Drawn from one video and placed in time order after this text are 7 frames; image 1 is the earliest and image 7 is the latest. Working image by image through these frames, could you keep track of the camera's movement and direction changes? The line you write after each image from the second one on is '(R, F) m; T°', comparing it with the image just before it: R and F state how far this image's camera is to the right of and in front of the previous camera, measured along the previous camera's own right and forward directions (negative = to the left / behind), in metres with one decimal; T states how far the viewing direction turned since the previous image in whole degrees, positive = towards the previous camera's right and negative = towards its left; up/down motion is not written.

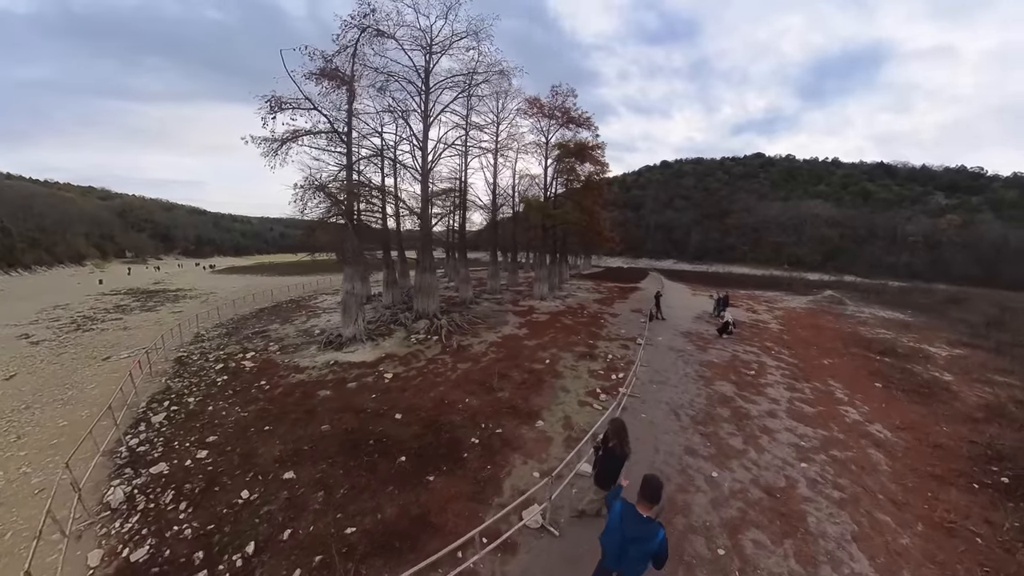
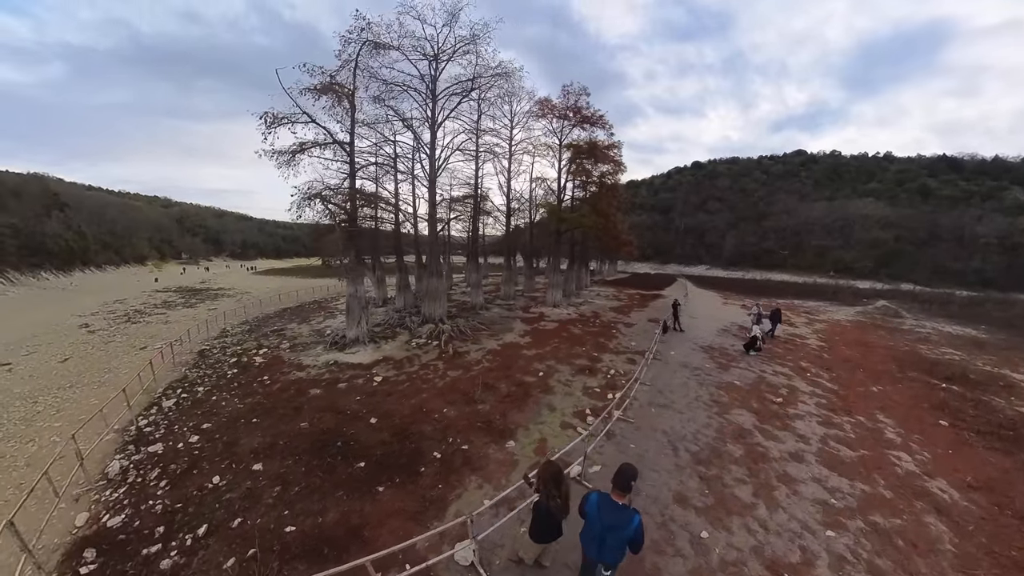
(+1.2, +0.9) m; -5°
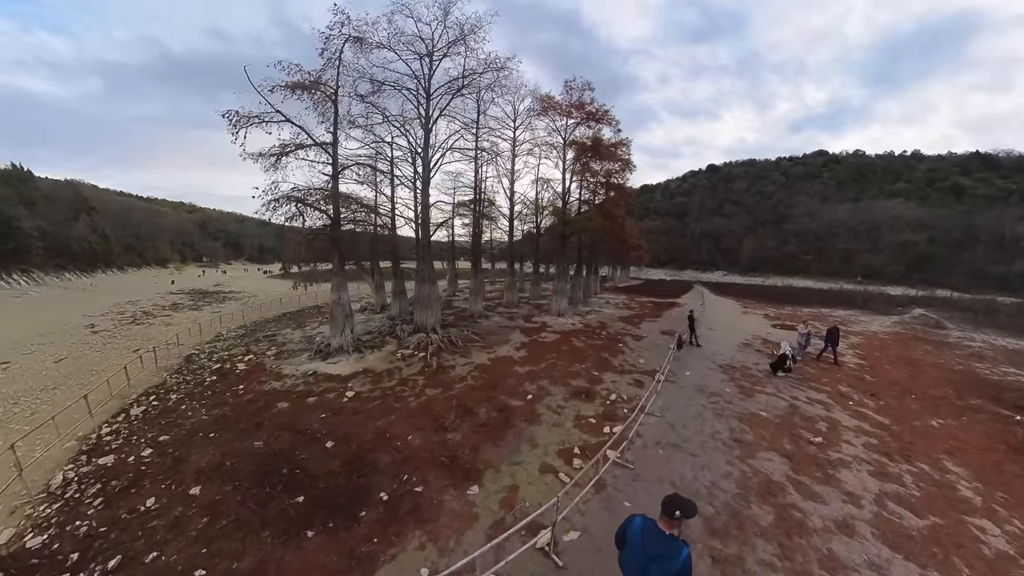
(+0.8, +1.3) m; -3°
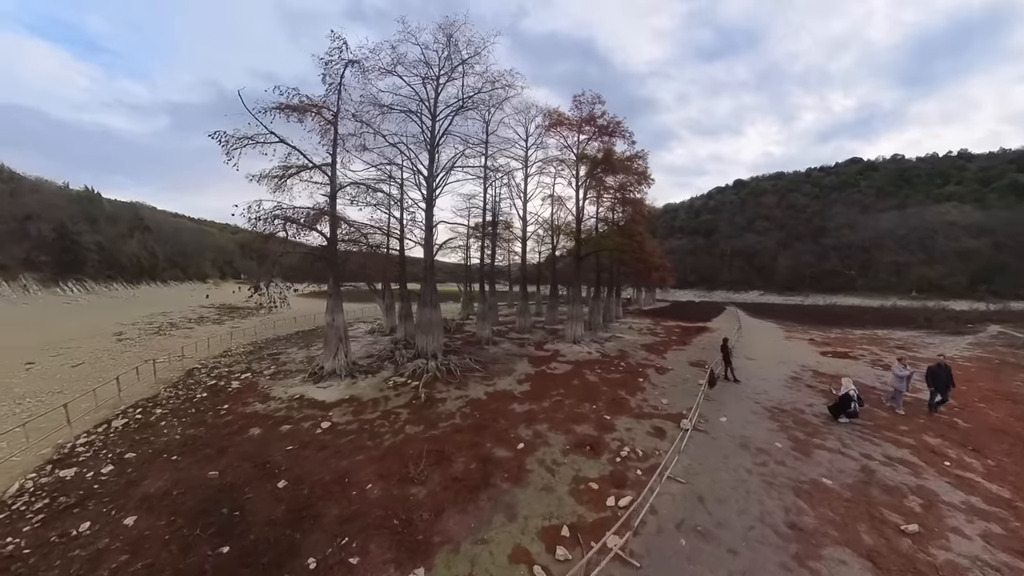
(+0.8, +1.3) m; -4°
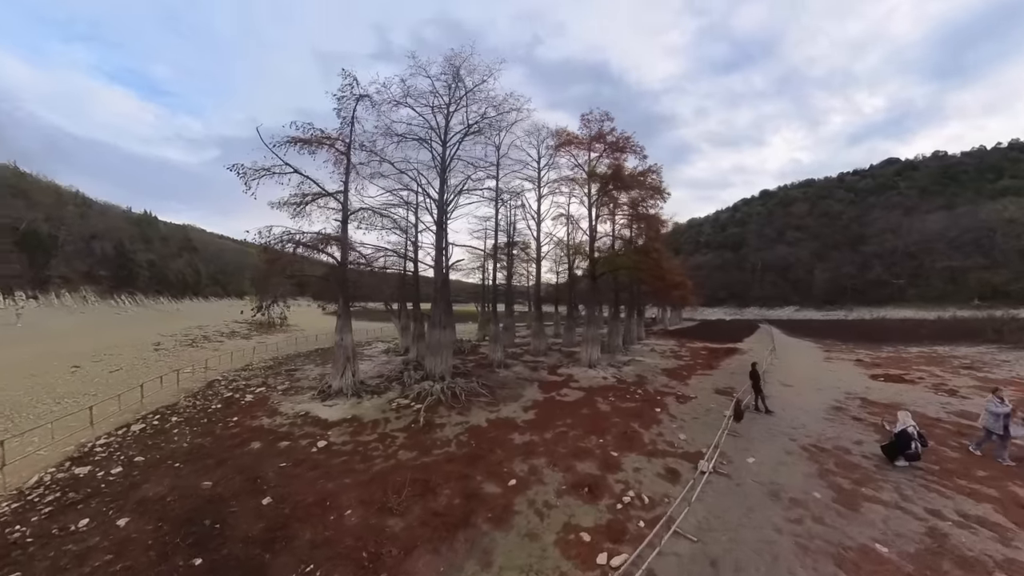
(+0.6, +0.4) m; -4°
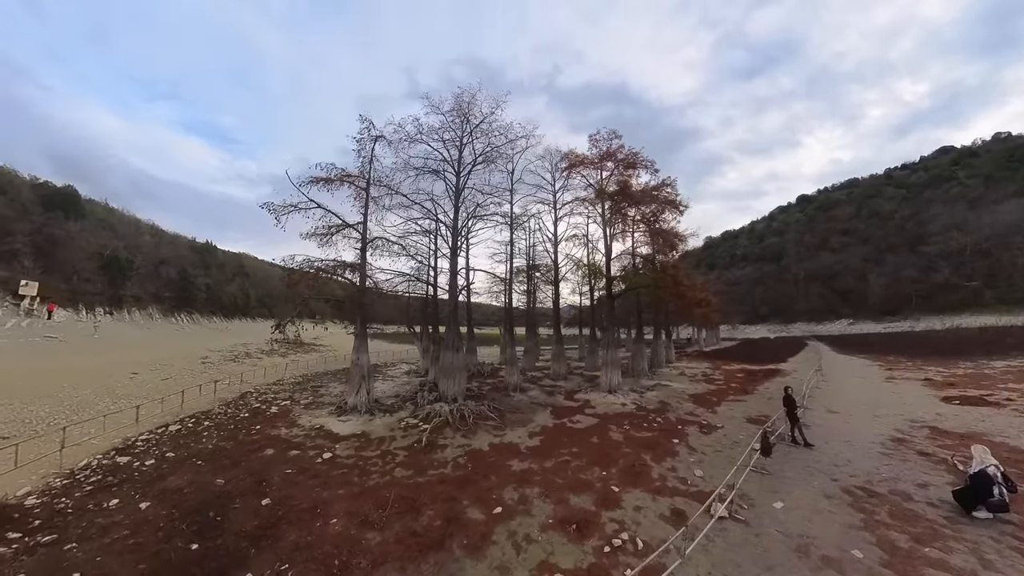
(+0.9, +0.3) m; -5°
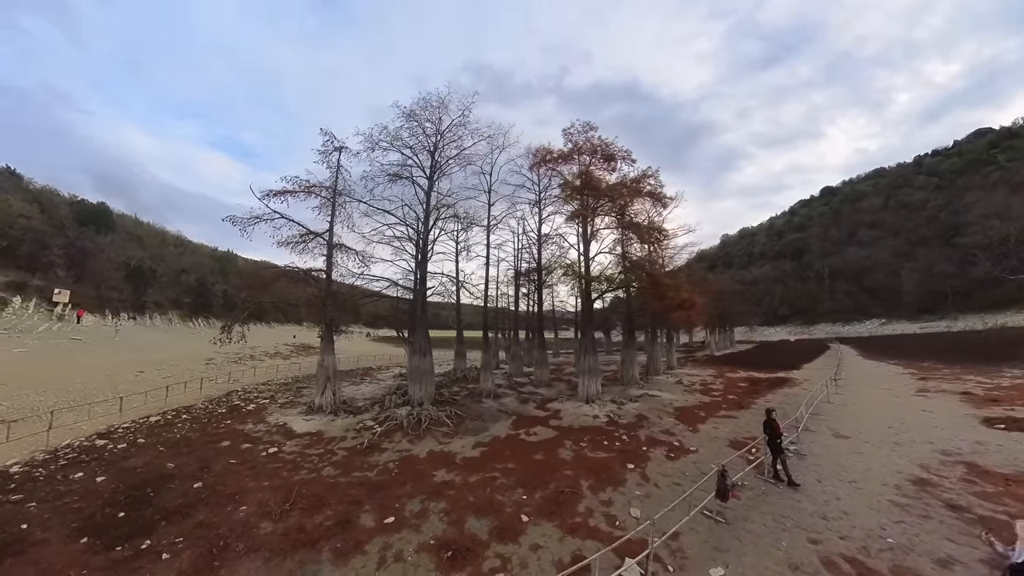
(+2.4, +1.5) m; -3°
